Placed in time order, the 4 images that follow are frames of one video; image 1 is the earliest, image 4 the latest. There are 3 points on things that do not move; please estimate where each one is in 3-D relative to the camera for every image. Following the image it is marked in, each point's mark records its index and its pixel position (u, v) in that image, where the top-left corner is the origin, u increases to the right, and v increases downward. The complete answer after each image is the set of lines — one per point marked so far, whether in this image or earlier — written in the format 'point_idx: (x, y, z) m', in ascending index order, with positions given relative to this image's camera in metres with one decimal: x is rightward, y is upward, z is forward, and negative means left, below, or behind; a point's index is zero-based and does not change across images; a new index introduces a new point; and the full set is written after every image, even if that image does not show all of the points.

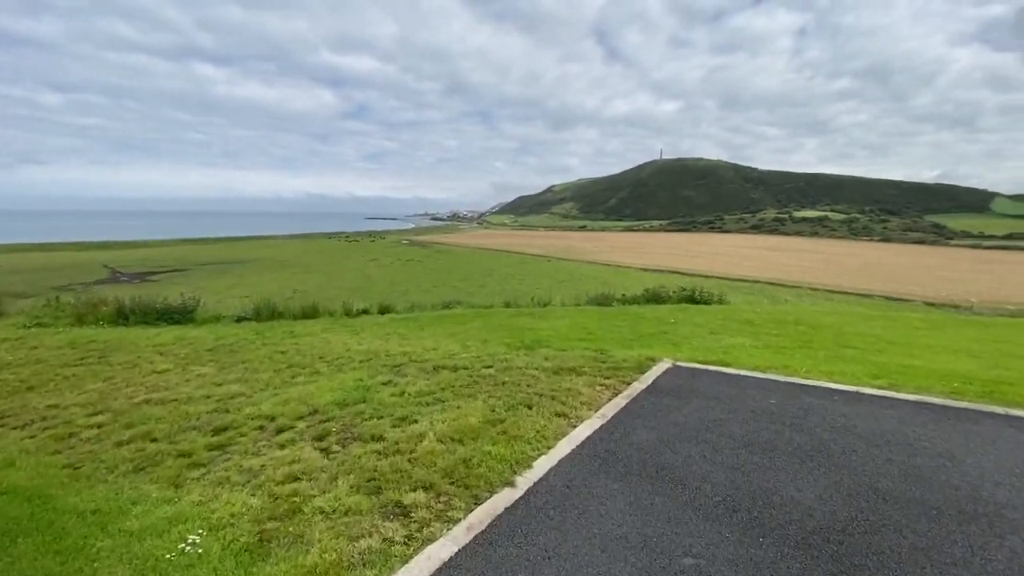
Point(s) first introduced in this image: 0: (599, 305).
0: (+3.0, -0.6, +17.0) m
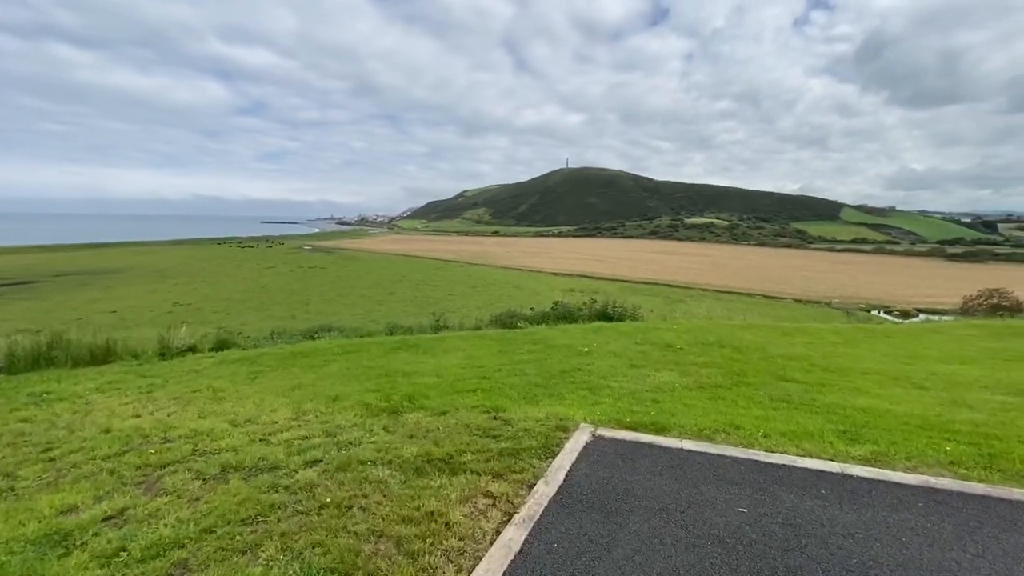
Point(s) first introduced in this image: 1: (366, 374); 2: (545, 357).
0: (-0.3, -1.2, +14.5) m
1: (-2.6, -1.5, +8.7) m
2: (+0.7, -1.4, +10.0) m
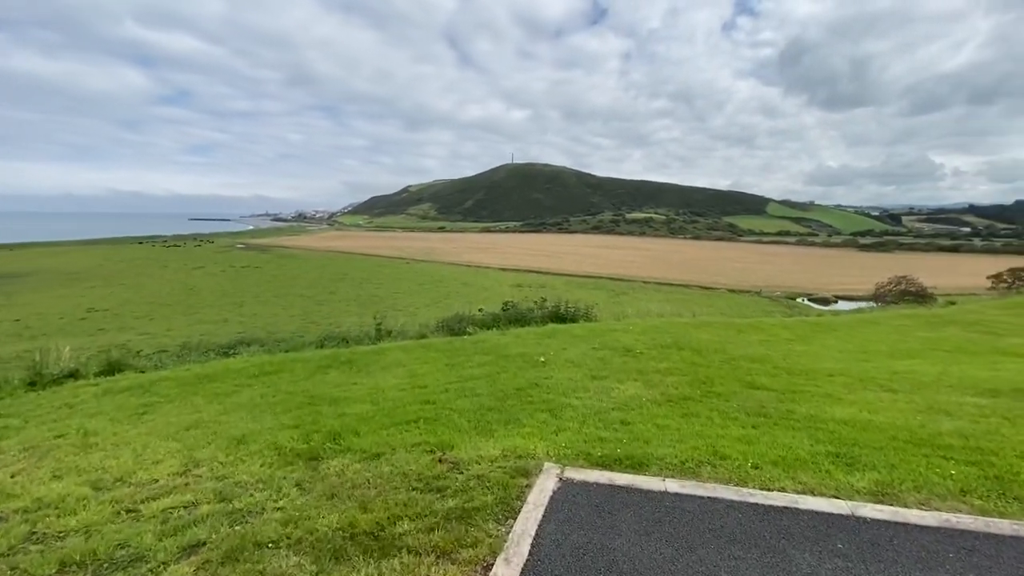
0: (-1.7, -1.3, +13.3) m
1: (-3.4, -1.7, +7.2) m
2: (-0.3, -1.5, +8.9) m
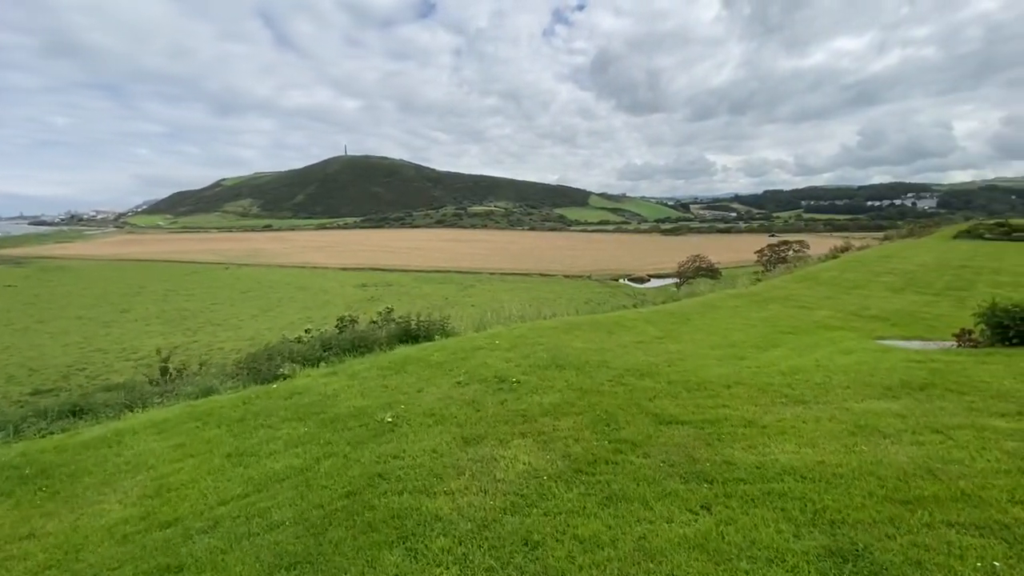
0: (-5.0, -1.8, +9.4) m
1: (-4.7, -2.4, +3.2) m
2: (-2.3, -1.9, +5.8) m
